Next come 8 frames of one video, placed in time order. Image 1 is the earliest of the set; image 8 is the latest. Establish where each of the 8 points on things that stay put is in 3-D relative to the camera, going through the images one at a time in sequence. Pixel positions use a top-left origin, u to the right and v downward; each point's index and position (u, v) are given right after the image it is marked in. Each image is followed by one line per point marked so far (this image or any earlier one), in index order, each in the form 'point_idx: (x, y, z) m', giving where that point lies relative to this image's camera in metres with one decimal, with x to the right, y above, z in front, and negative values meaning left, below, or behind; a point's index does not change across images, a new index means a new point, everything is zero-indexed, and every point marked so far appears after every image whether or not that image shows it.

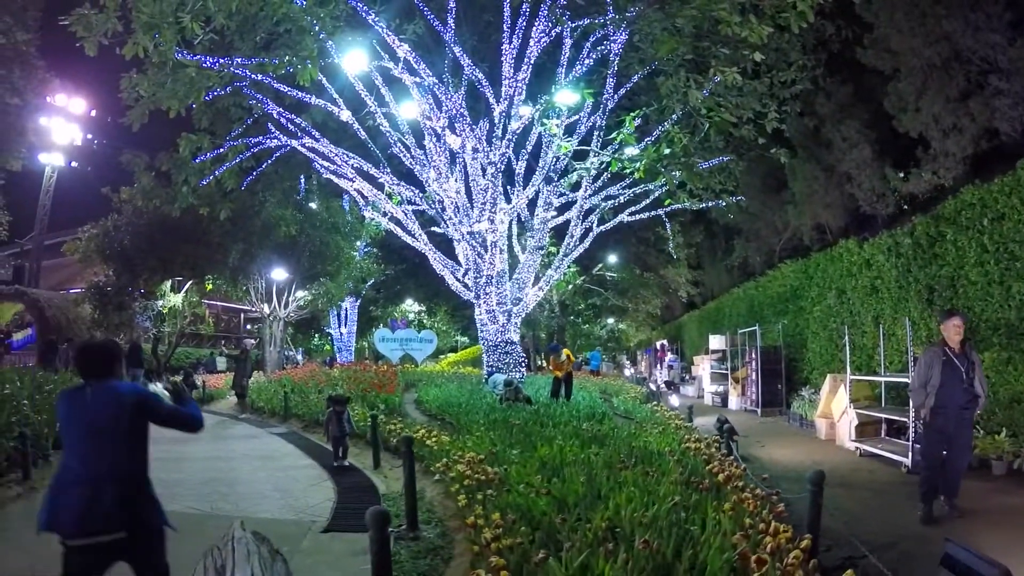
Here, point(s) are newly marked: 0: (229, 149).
0: (-4.8, +2.3, +14.5) m
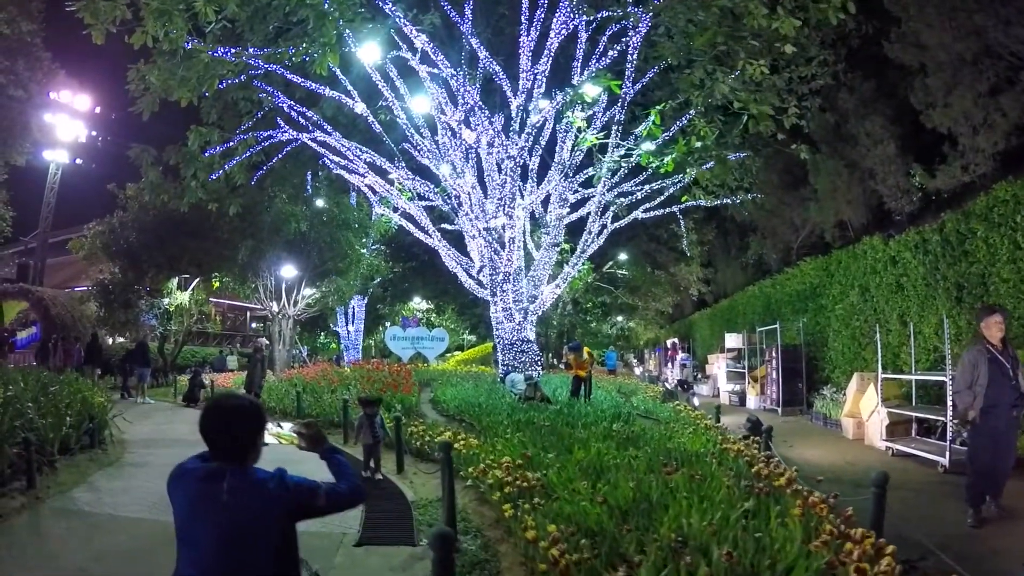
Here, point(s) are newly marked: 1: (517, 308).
0: (-4.5, +2.4, +14.1) m
1: (+0.2, -0.4, +16.7) m
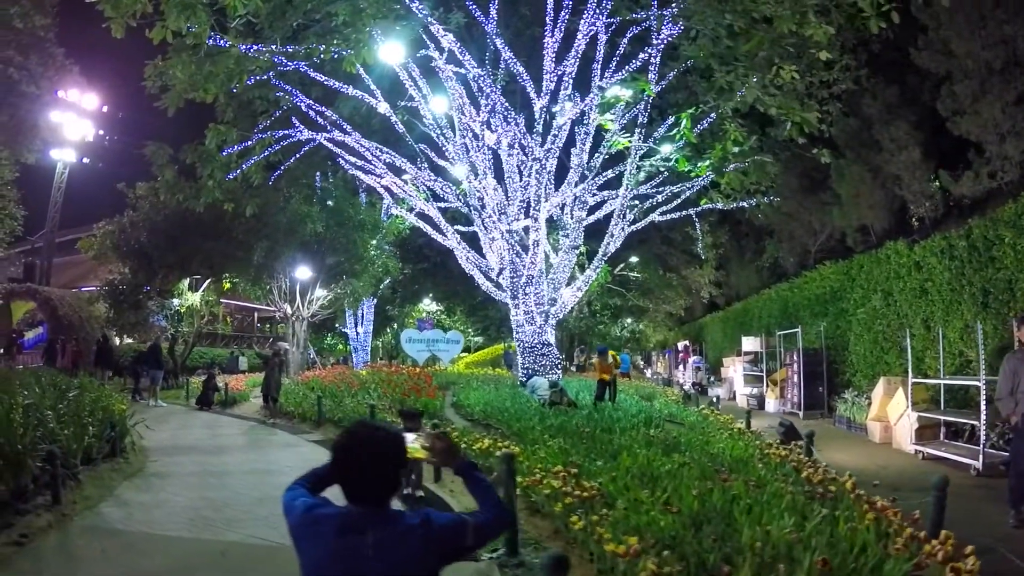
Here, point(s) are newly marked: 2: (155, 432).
0: (-4.1, +2.4, +13.8) m
1: (+0.6, -0.5, +16.4) m
2: (-4.6, -1.9, +11.1) m
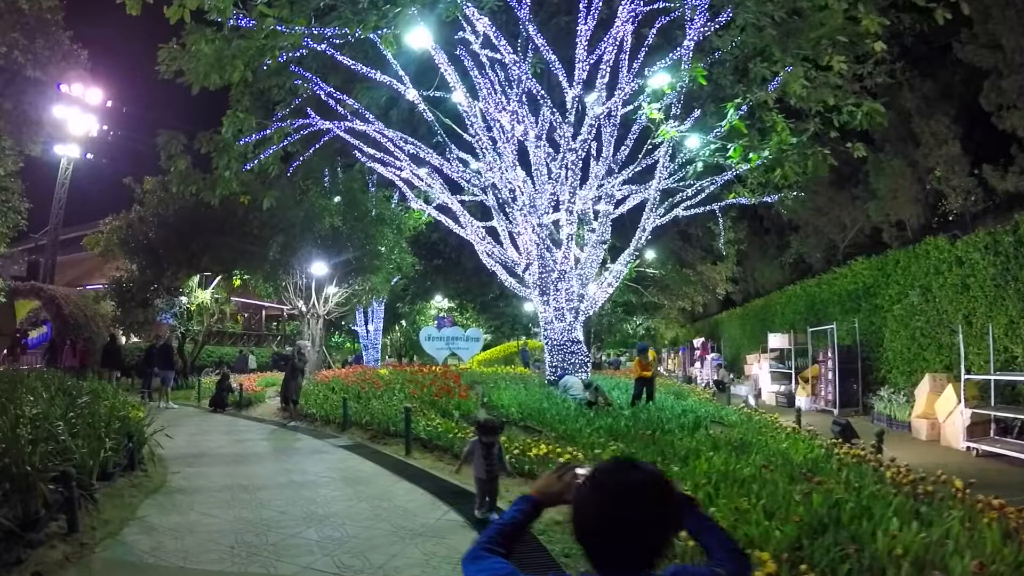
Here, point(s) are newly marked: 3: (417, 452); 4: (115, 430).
0: (-3.6, +2.4, +13.1) m
1: (+1.1, -0.4, +15.7) m
2: (-4.1, -1.8, +10.4) m
3: (-1.1, -1.8, +9.6) m
4: (-3.5, -1.3, +7.6) m
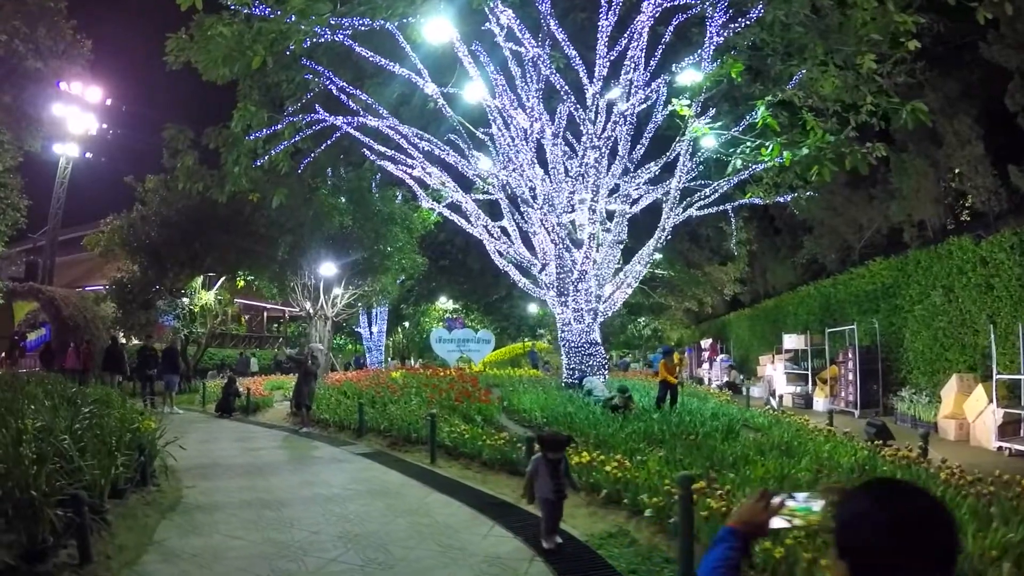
0: (-3.3, +2.4, +12.7) m
1: (+1.3, -0.4, +15.3) m
2: (-3.8, -1.8, +10.0) m
3: (-0.7, -1.8, +9.1) m
4: (-3.2, -1.3, +7.1) m
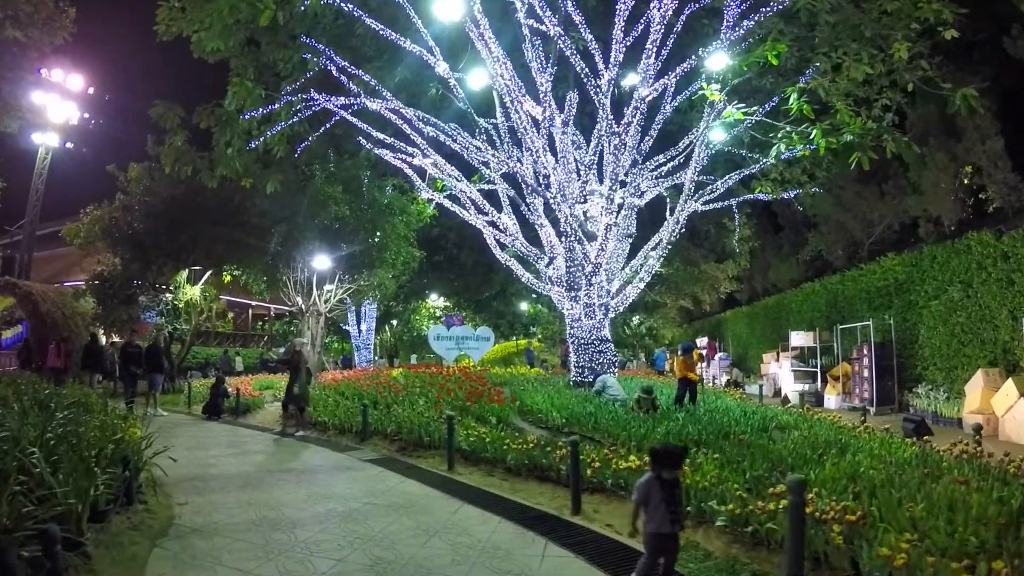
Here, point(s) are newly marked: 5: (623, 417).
0: (-3.2, +2.5, +11.8) m
1: (+1.4, -0.3, +14.5) m
2: (-3.6, -1.7, +9.1) m
3: (-0.5, -1.7, +8.3) m
4: (-2.9, -1.2, +6.3) m
5: (+1.3, -1.5, +9.9) m
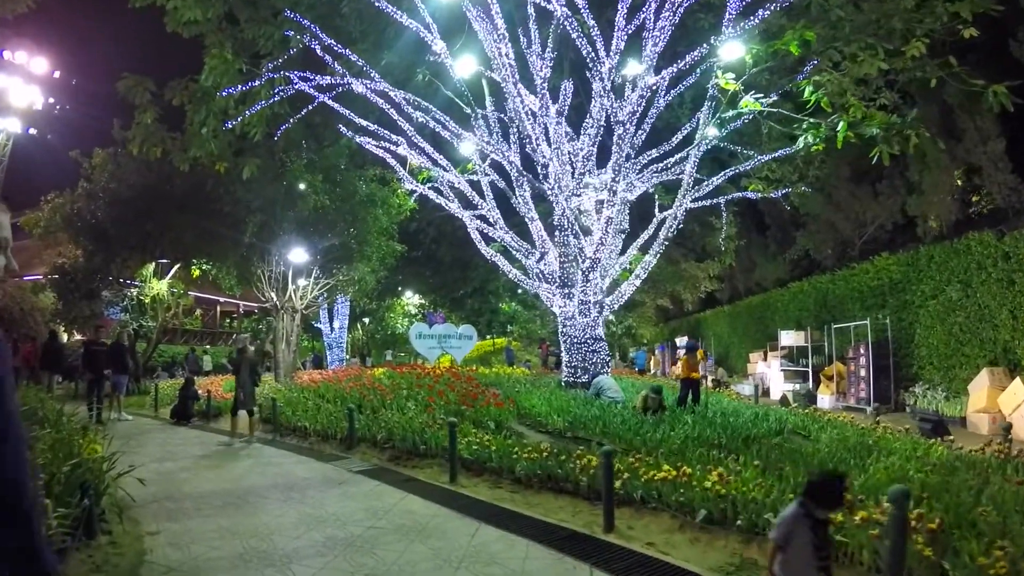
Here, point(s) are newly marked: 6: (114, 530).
0: (-3.2, +2.6, +10.9) m
1: (+1.3, -0.2, +13.8) m
2: (-3.6, -1.7, +8.2) m
3: (-0.5, -1.6, +7.5) m
4: (-2.8, -1.1, +5.4) m
5: (+1.3, -1.4, +9.2) m
6: (-2.7, -1.6, +5.9) m
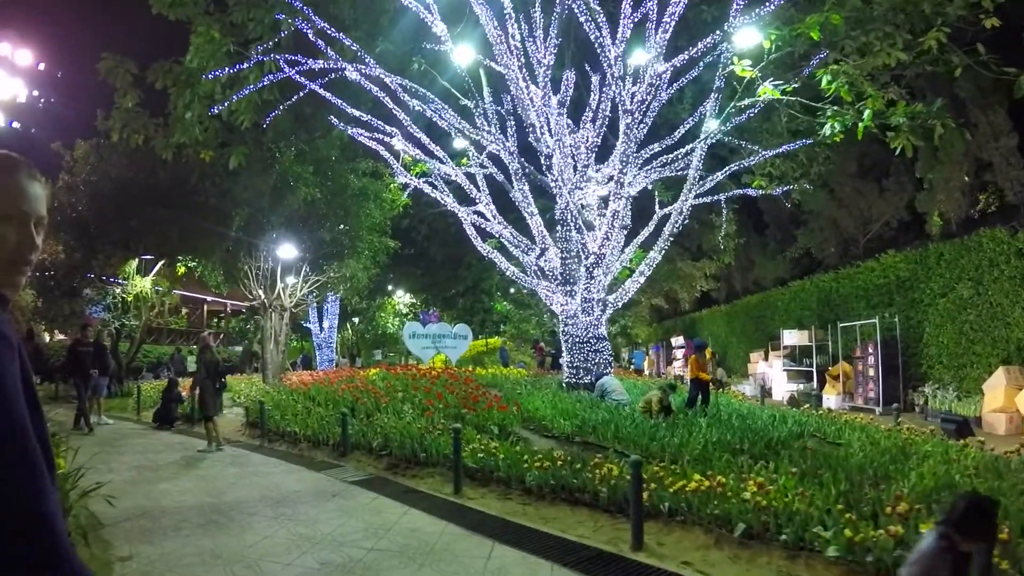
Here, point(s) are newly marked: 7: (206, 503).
0: (-3.2, +2.6, +10.3) m
1: (+1.3, -0.2, +13.3) m
2: (-3.5, -1.6, +7.6) m
3: (-0.4, -1.6, +7.0) m
4: (-2.7, -1.1, +4.8) m
5: (+1.3, -1.4, +8.7) m
6: (-2.6, -1.5, +5.3) m
7: (-2.3, -1.6, +6.5) m
